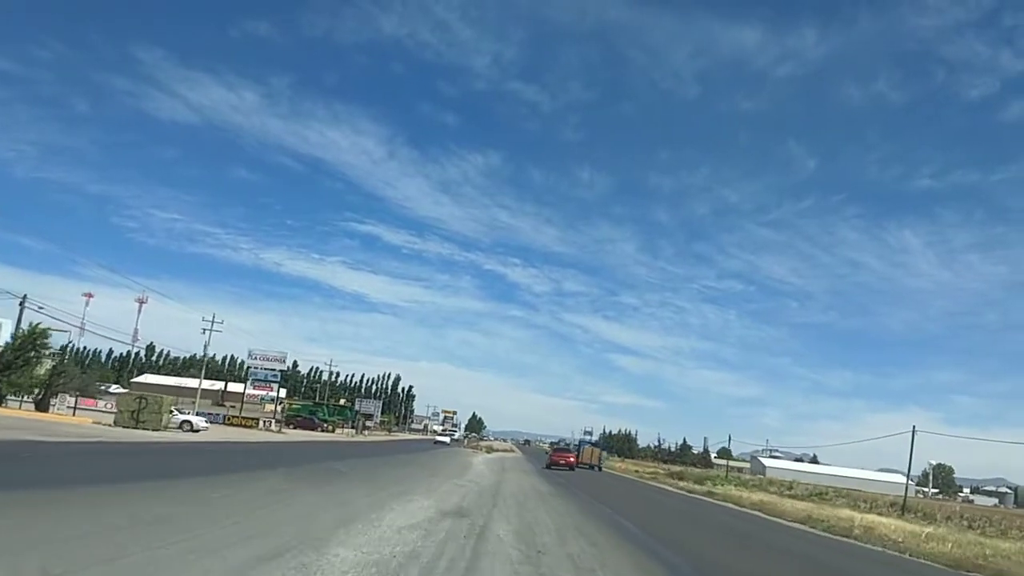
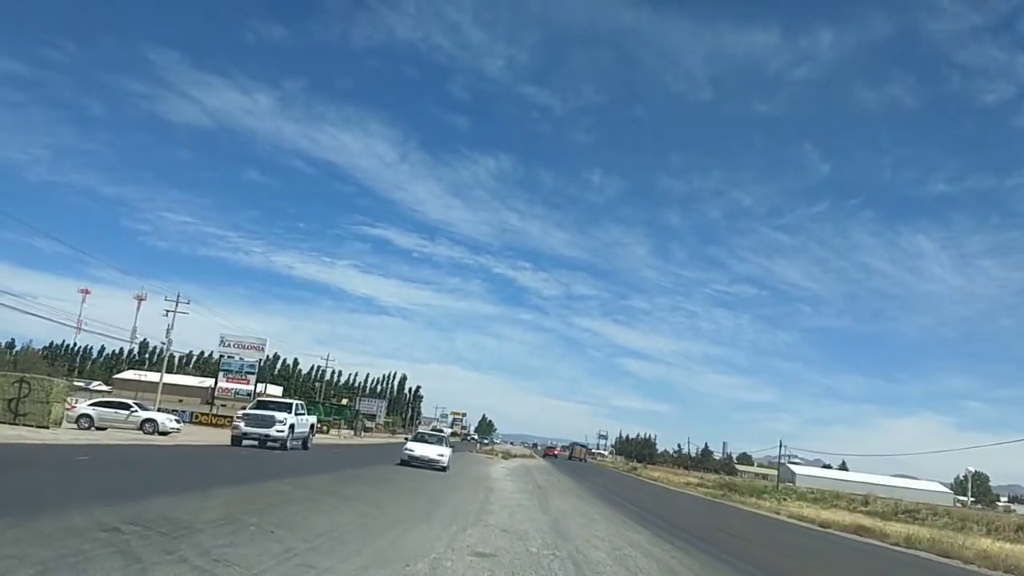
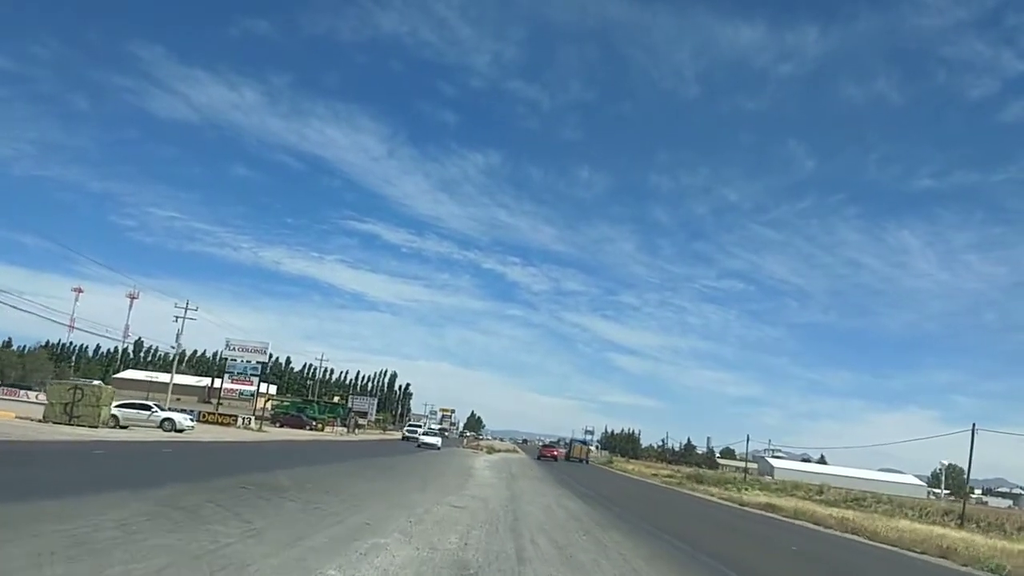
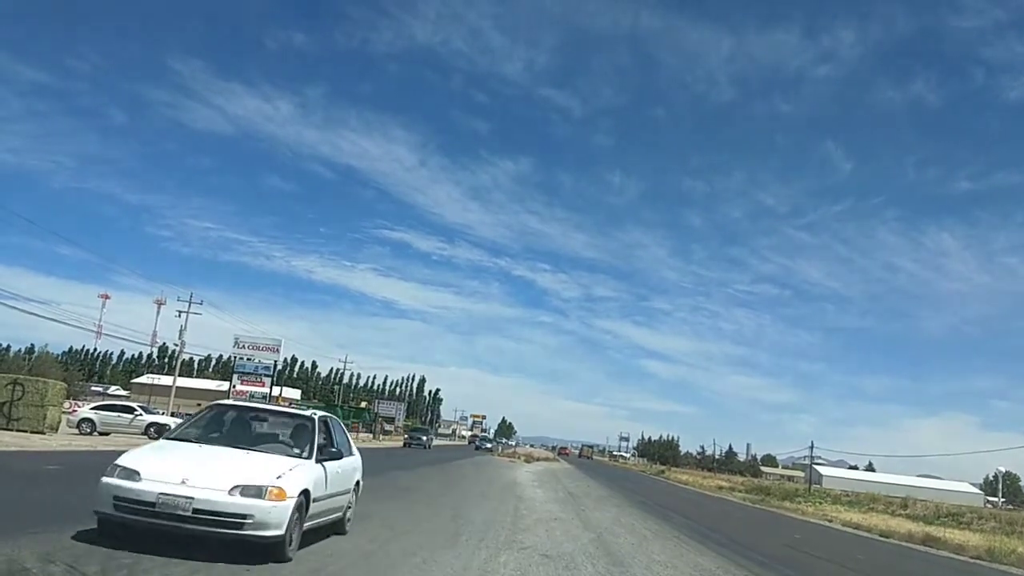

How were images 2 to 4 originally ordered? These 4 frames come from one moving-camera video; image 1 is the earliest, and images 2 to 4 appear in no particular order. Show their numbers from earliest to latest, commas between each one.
3, 2, 4
